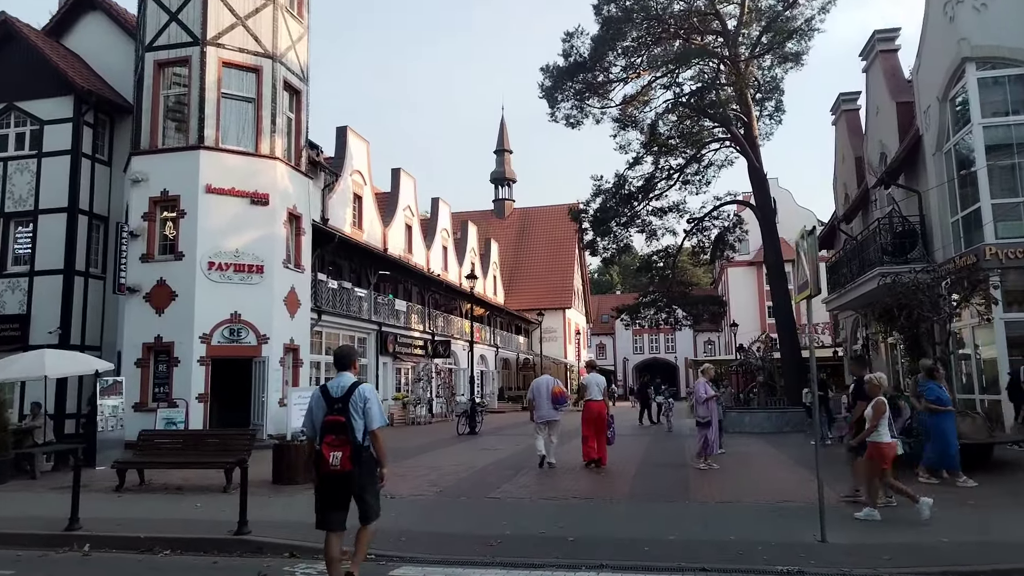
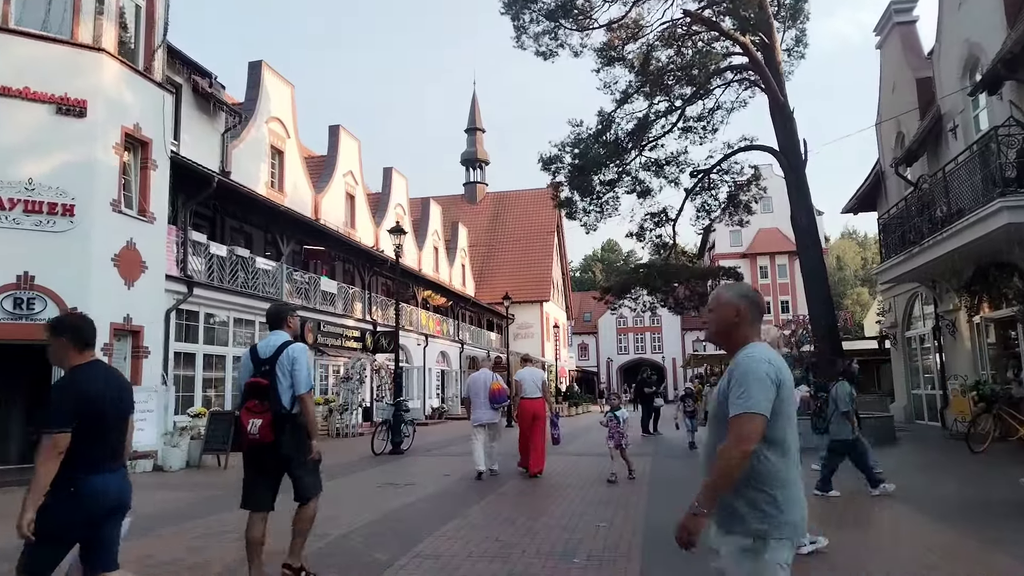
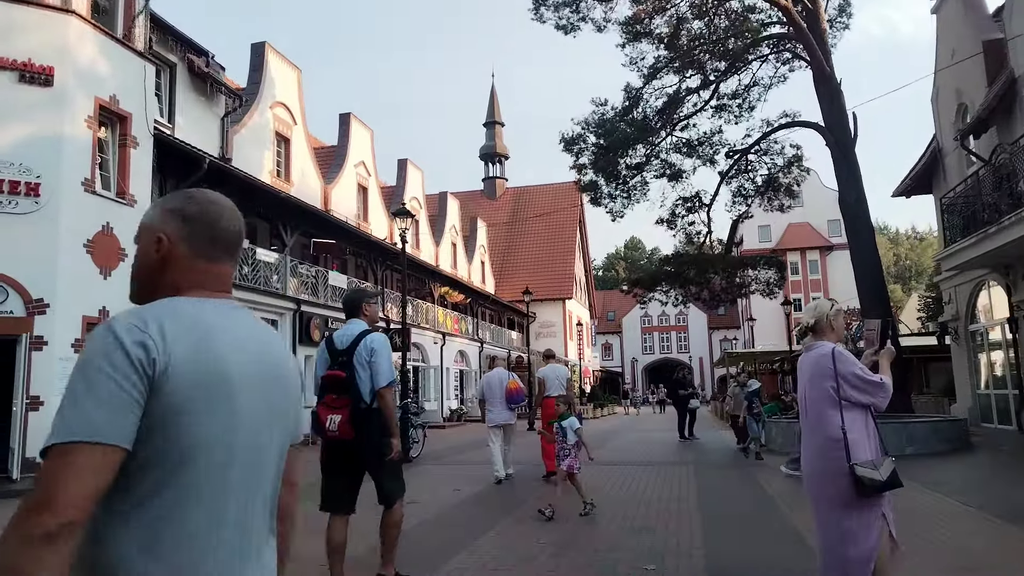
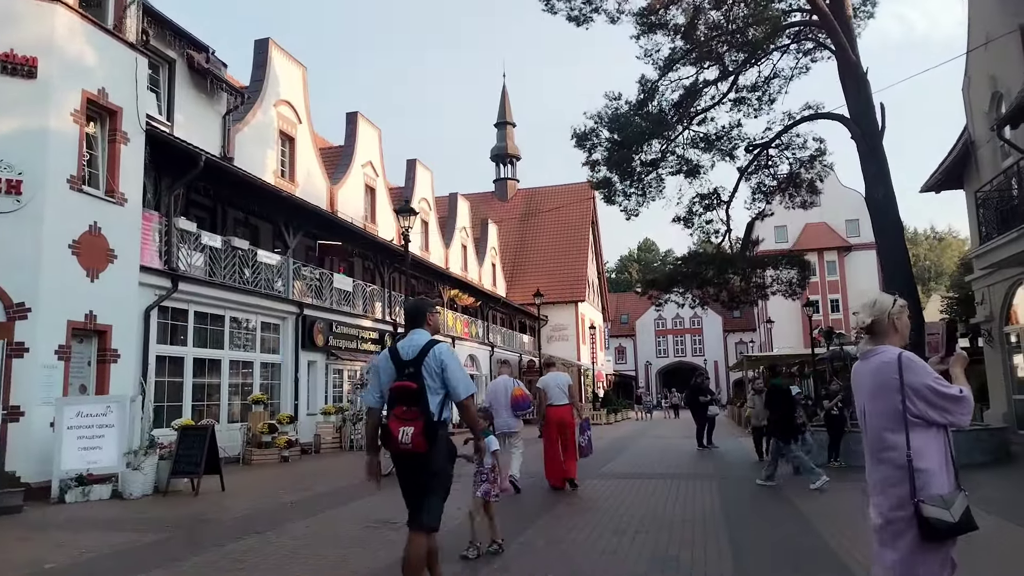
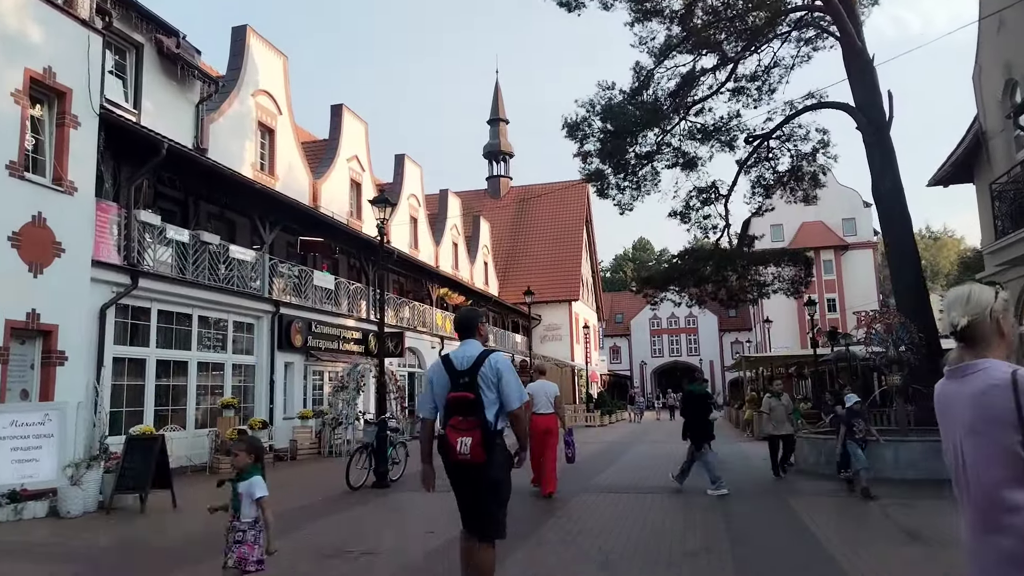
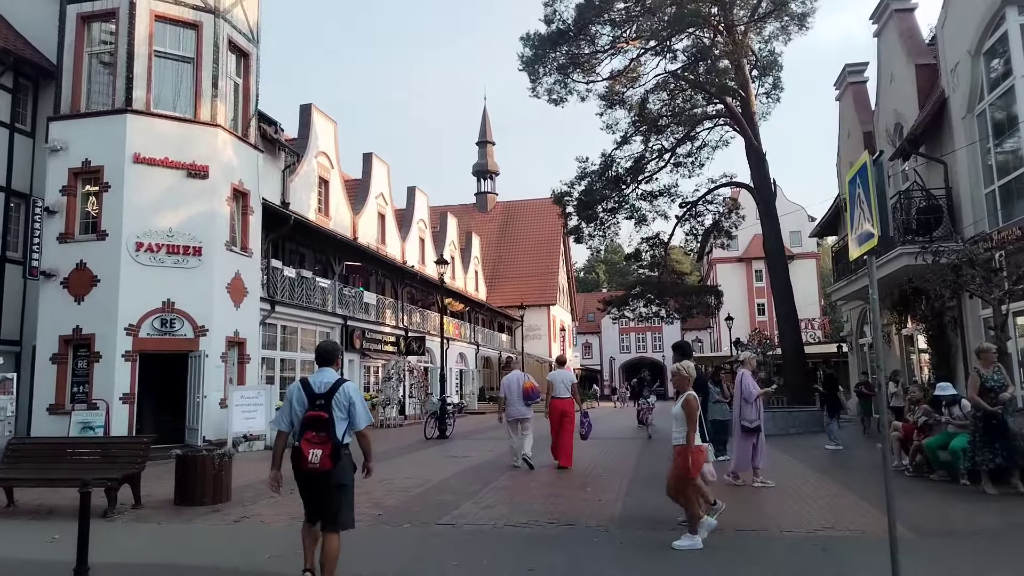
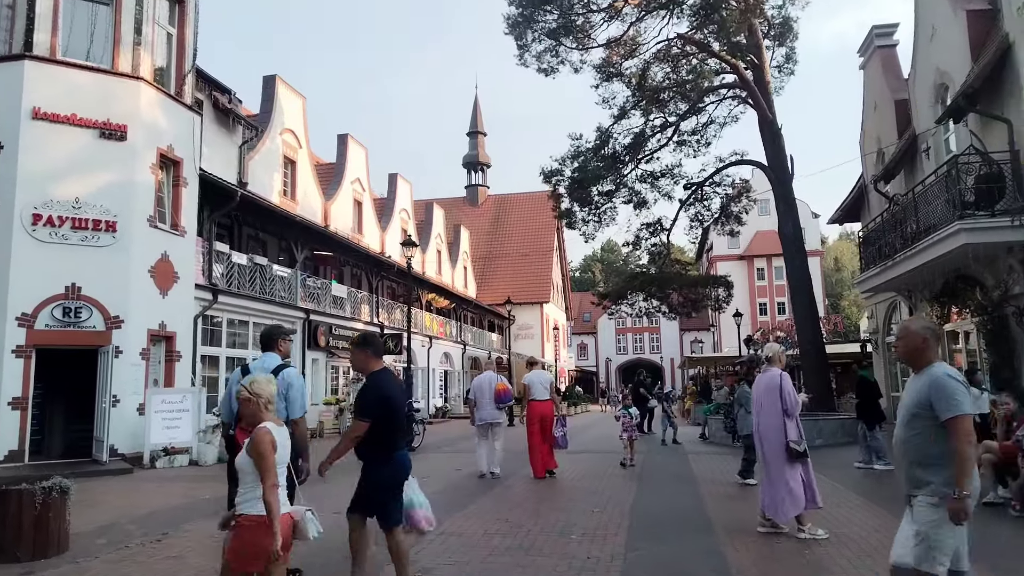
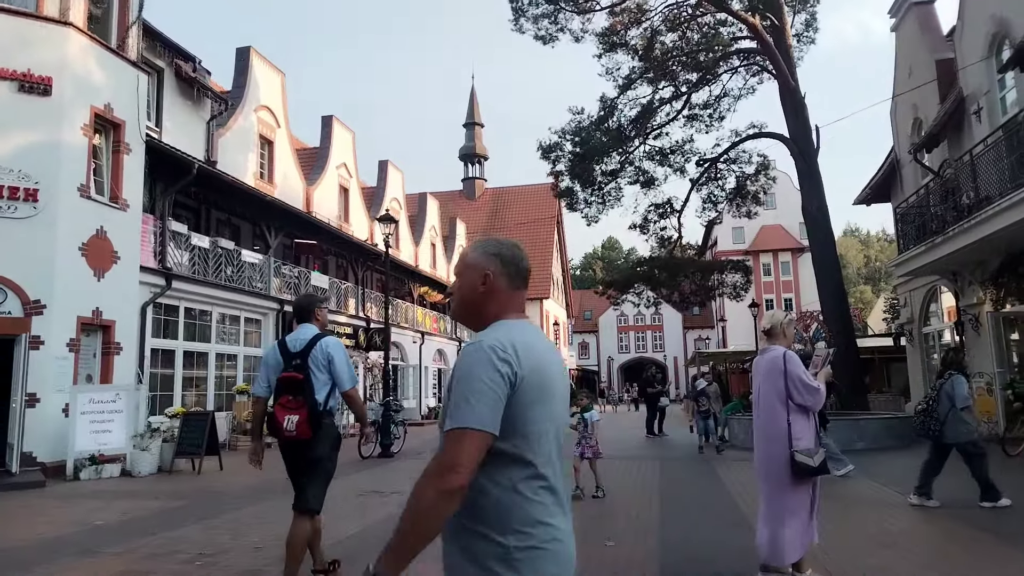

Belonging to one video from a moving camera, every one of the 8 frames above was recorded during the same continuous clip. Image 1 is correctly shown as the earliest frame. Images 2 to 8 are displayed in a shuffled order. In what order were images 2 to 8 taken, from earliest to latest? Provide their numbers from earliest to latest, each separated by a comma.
6, 7, 2, 8, 3, 4, 5
